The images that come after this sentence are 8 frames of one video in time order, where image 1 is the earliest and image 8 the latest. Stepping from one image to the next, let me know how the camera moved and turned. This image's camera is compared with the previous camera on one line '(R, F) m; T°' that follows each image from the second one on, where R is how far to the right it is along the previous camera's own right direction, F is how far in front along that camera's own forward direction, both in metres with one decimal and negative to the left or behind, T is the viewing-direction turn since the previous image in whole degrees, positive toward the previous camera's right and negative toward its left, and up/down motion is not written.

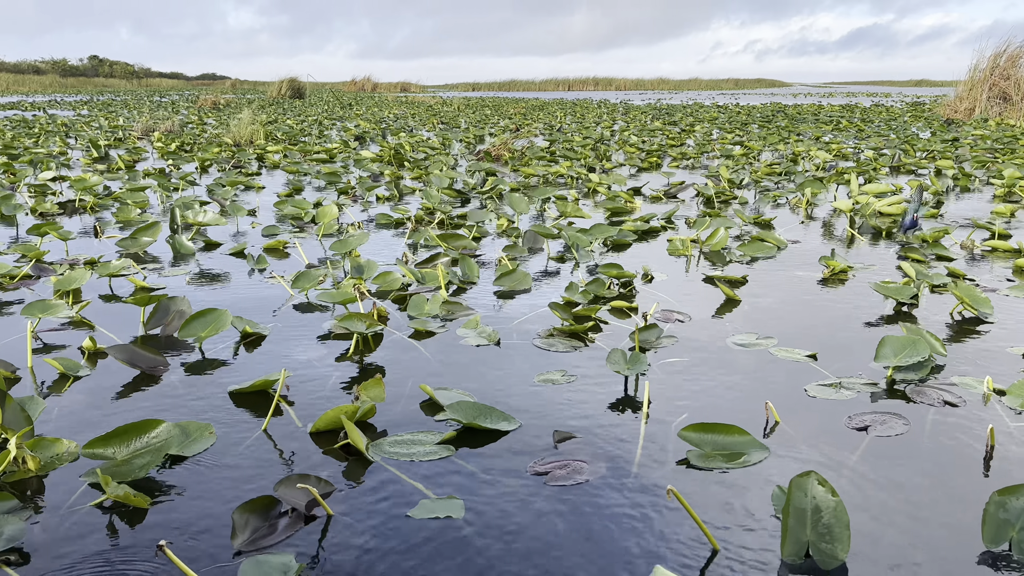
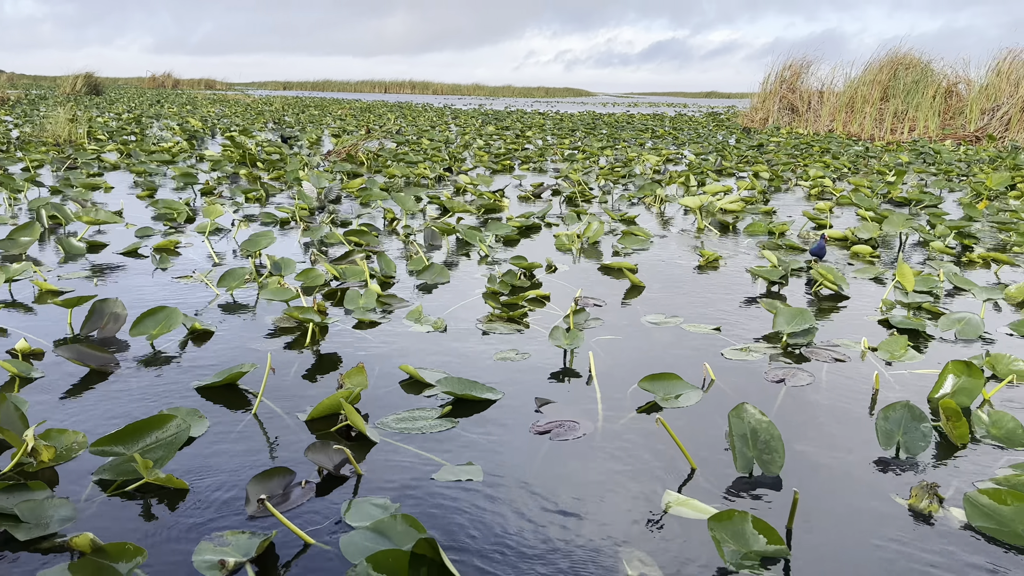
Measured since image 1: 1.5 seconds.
(-0.4, -0.2) m; +12°
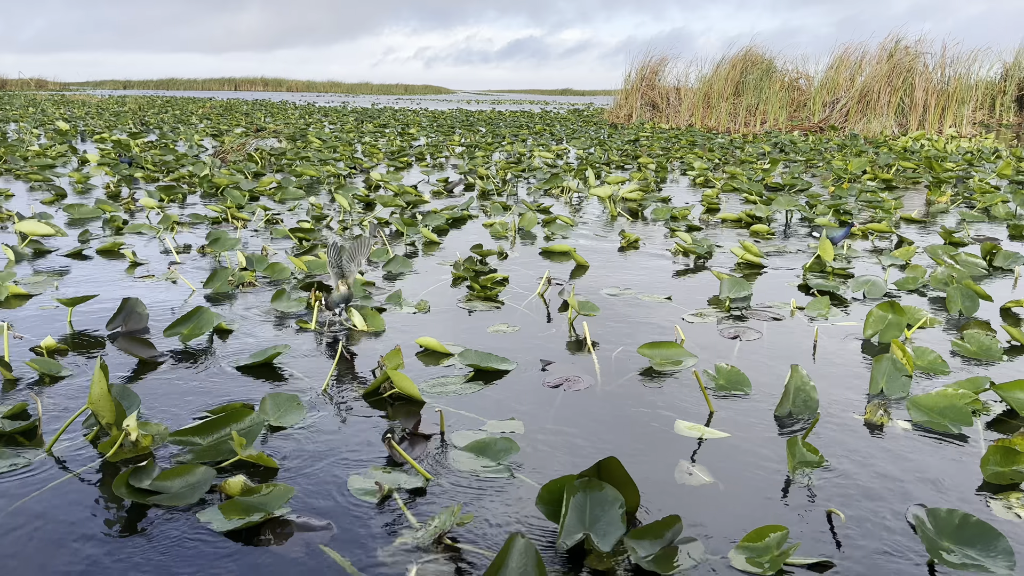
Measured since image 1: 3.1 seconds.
(-0.4, -0.3) m; +9°
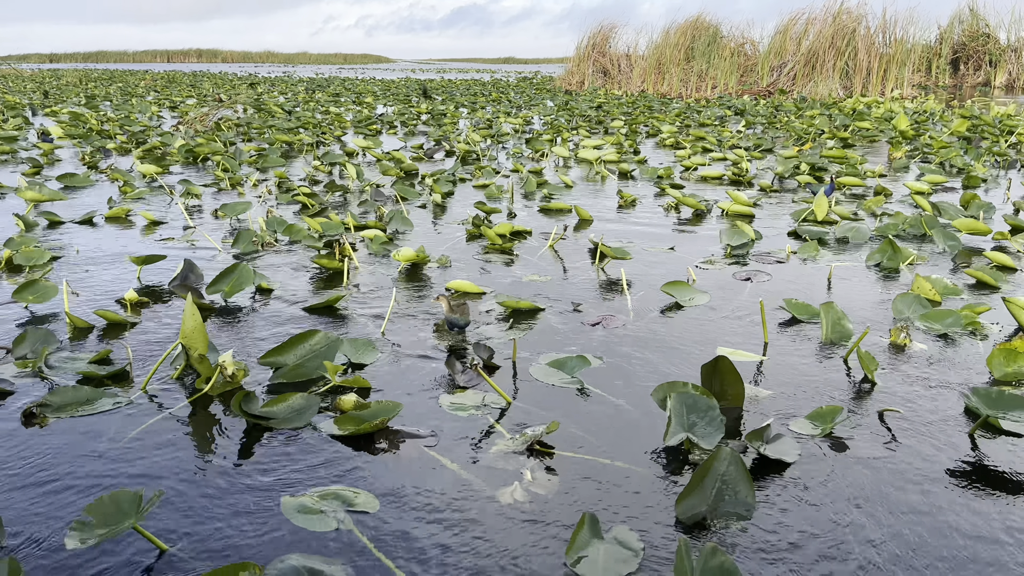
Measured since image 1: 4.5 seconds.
(-0.3, -0.2) m; +4°
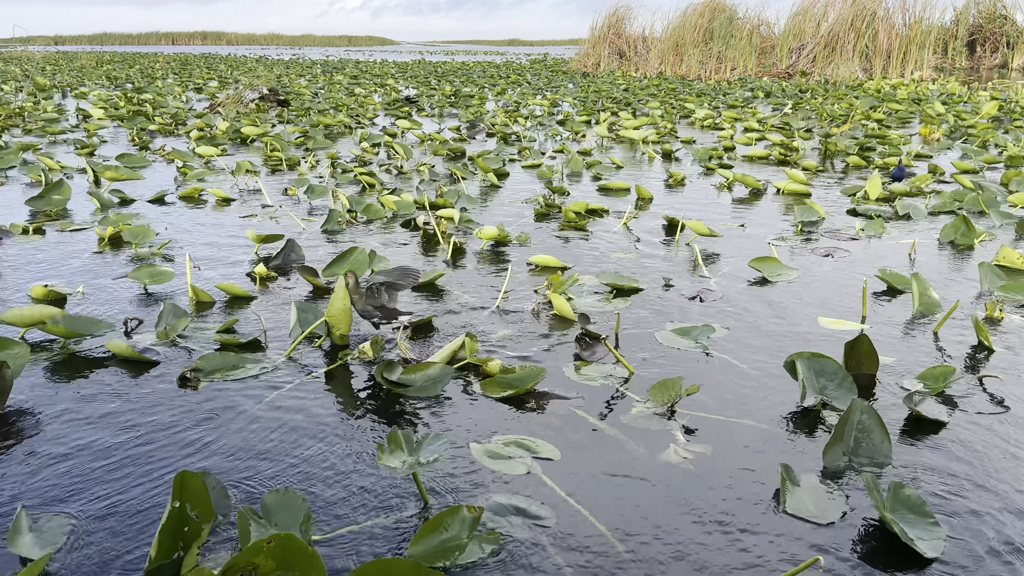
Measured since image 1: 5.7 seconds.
(-0.3, -0.1) m; 0°
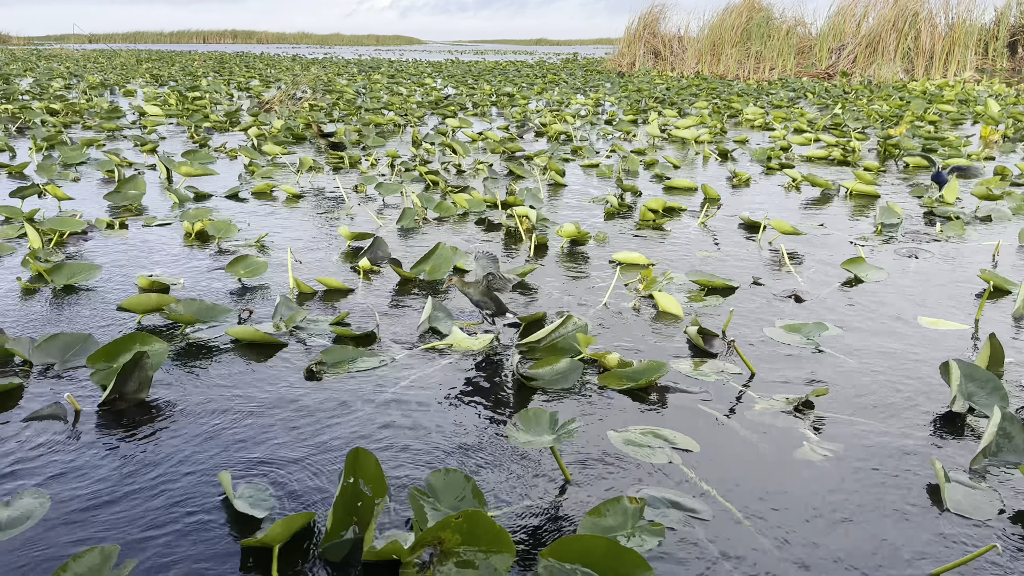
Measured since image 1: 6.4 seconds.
(-0.2, 0.0) m; -2°
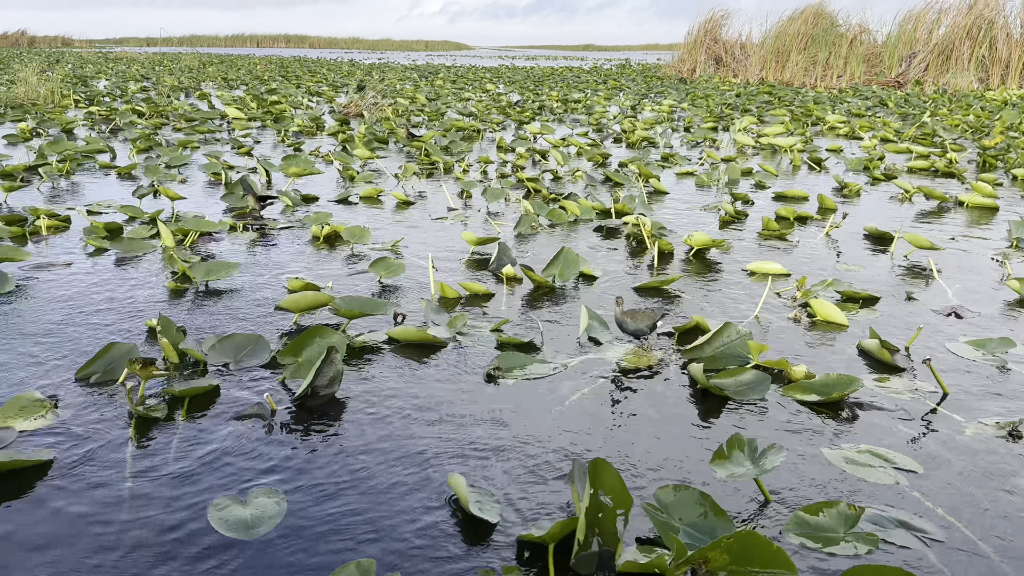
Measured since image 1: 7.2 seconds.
(-0.3, 0.0) m; -3°
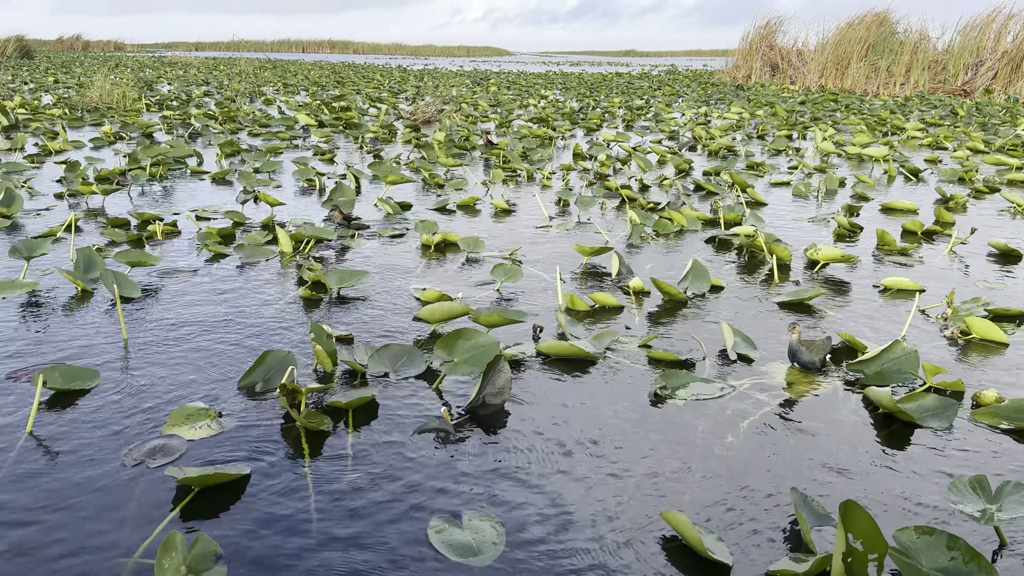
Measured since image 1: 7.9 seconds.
(-0.3, 0.0) m; -2°
